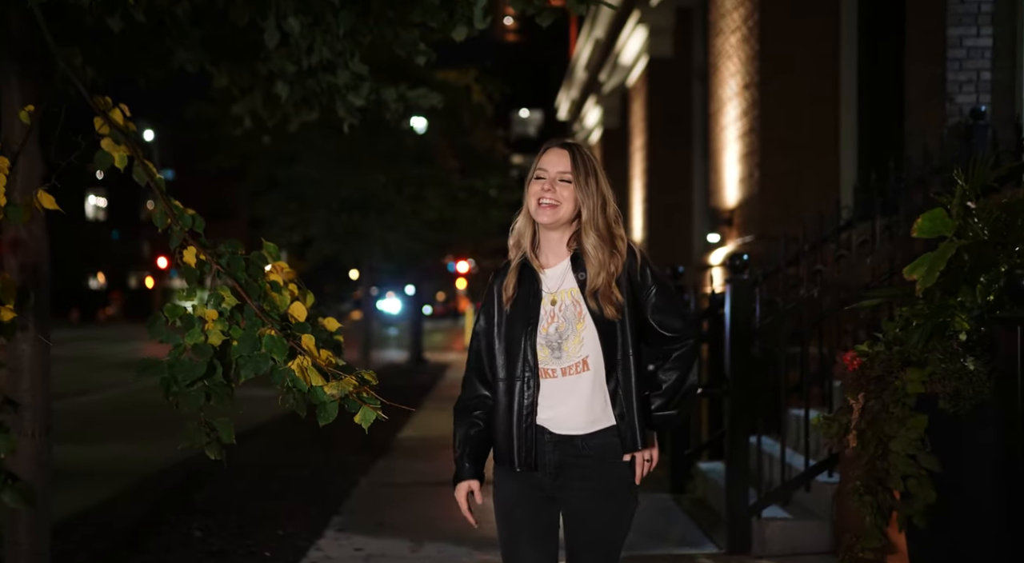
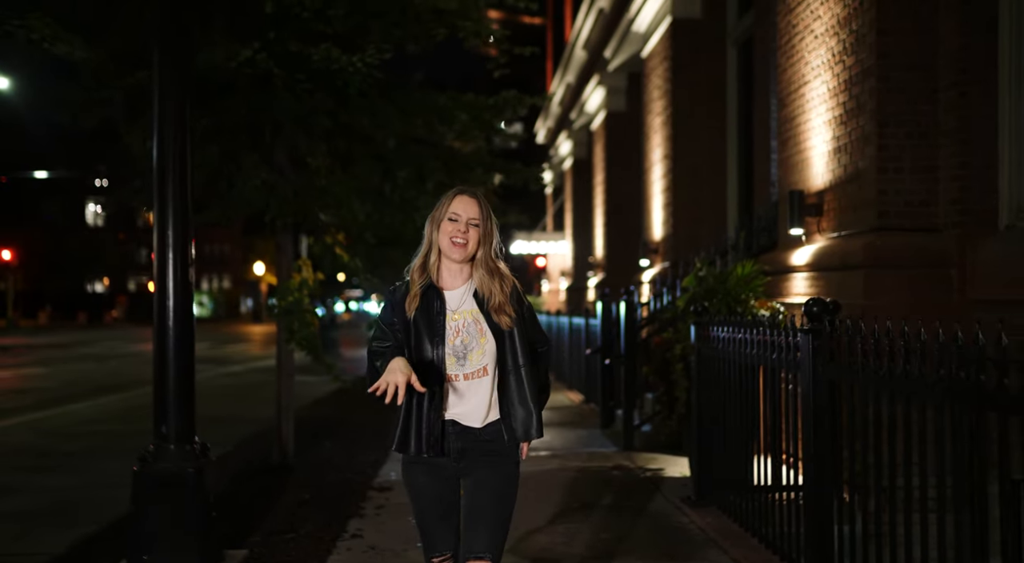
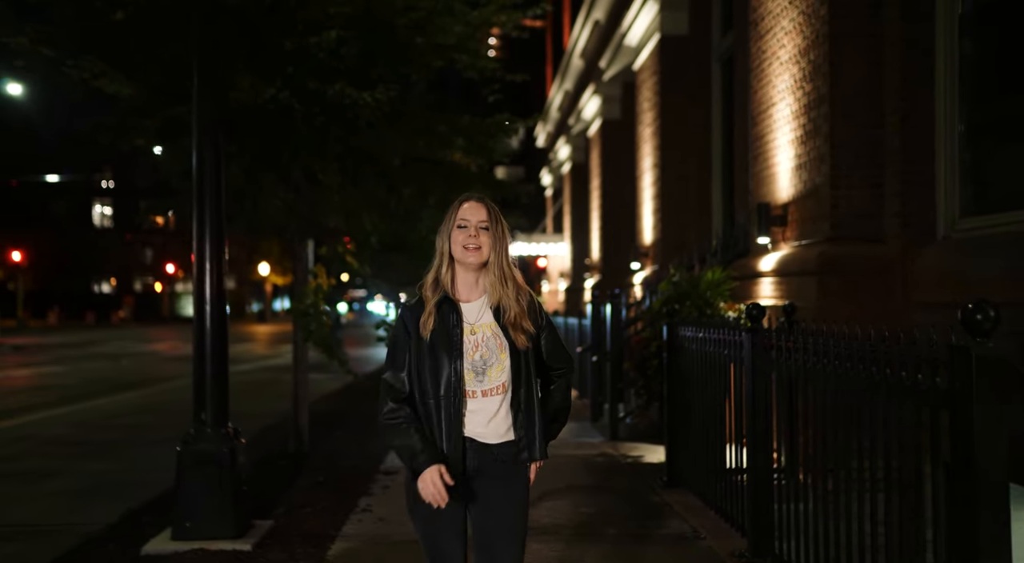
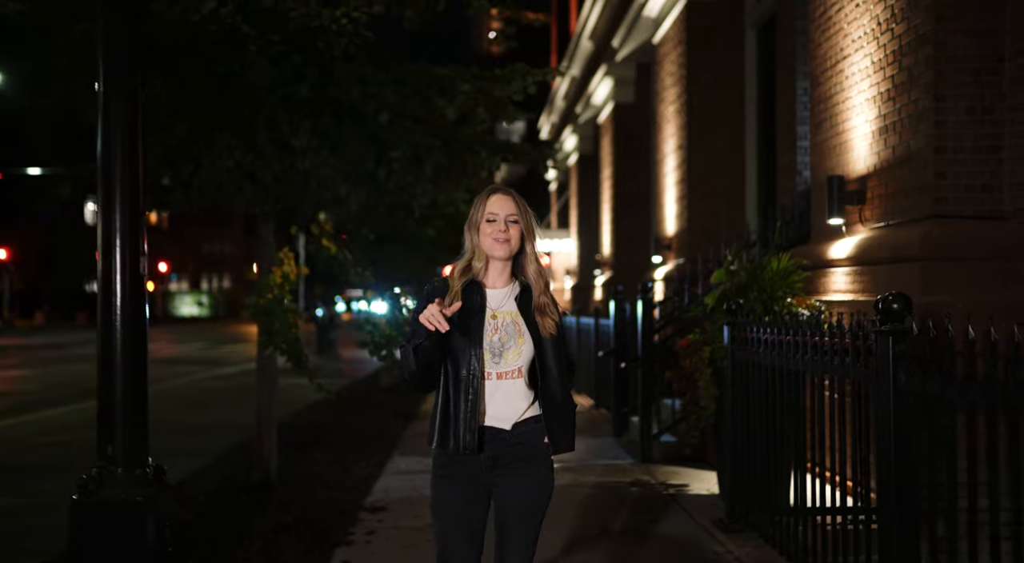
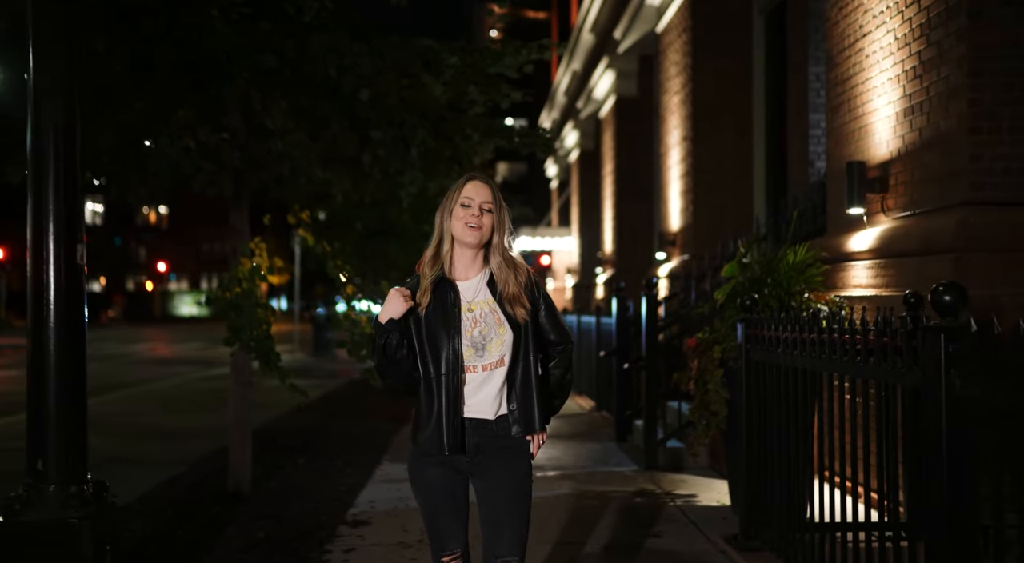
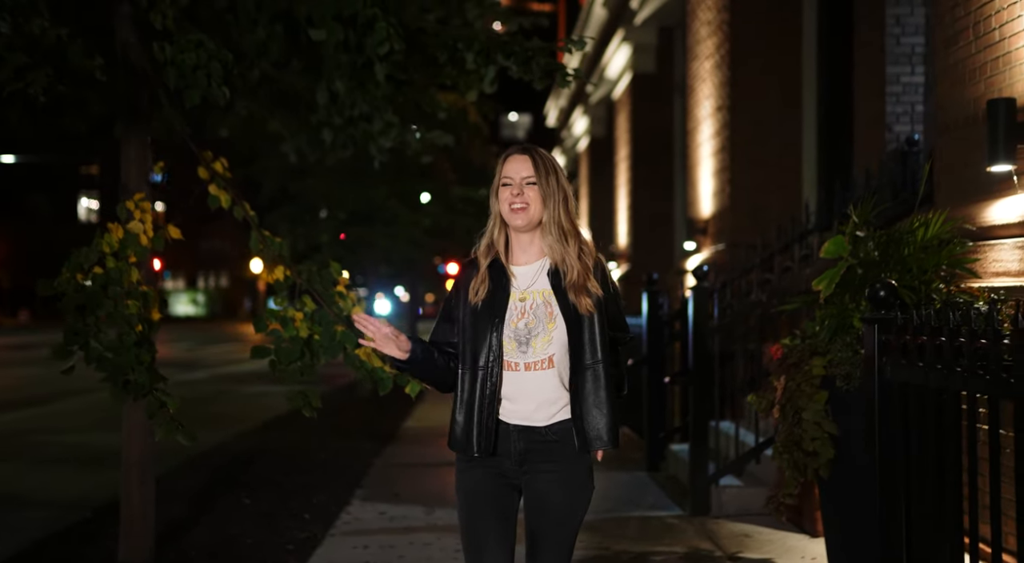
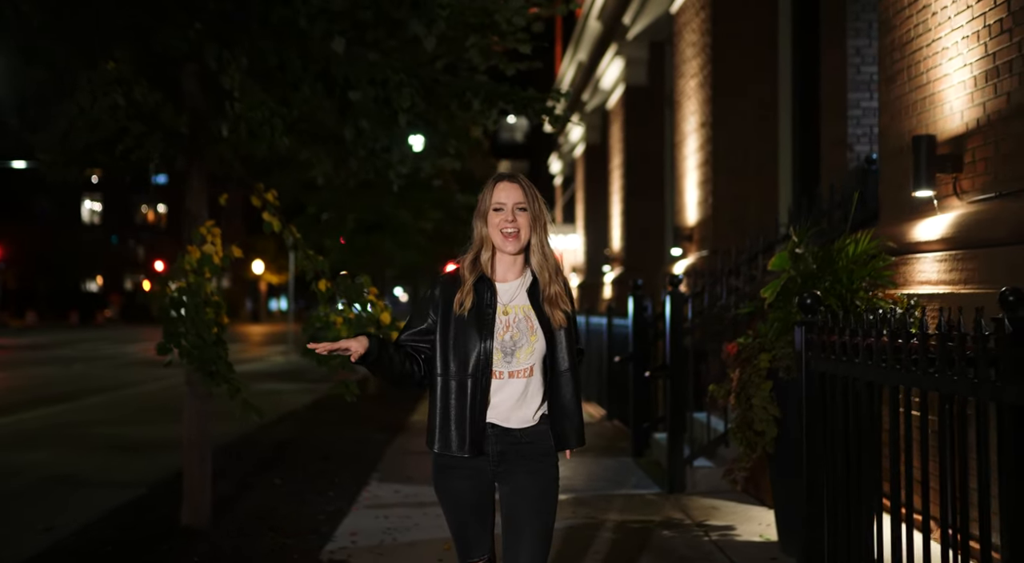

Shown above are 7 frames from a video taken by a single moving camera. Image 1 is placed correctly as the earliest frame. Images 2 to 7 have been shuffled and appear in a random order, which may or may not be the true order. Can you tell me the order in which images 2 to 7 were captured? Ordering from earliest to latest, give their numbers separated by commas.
6, 7, 5, 4, 2, 3
